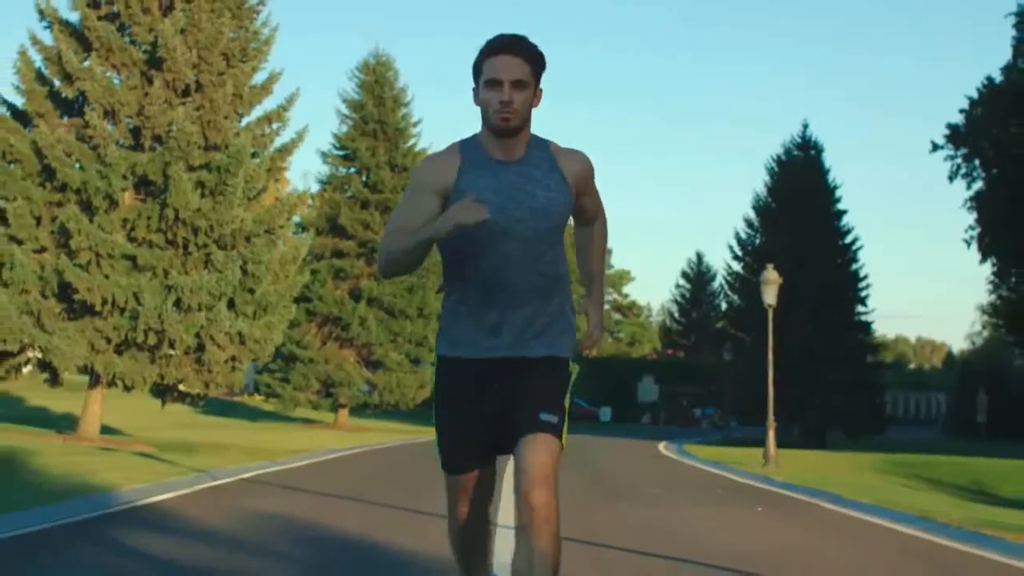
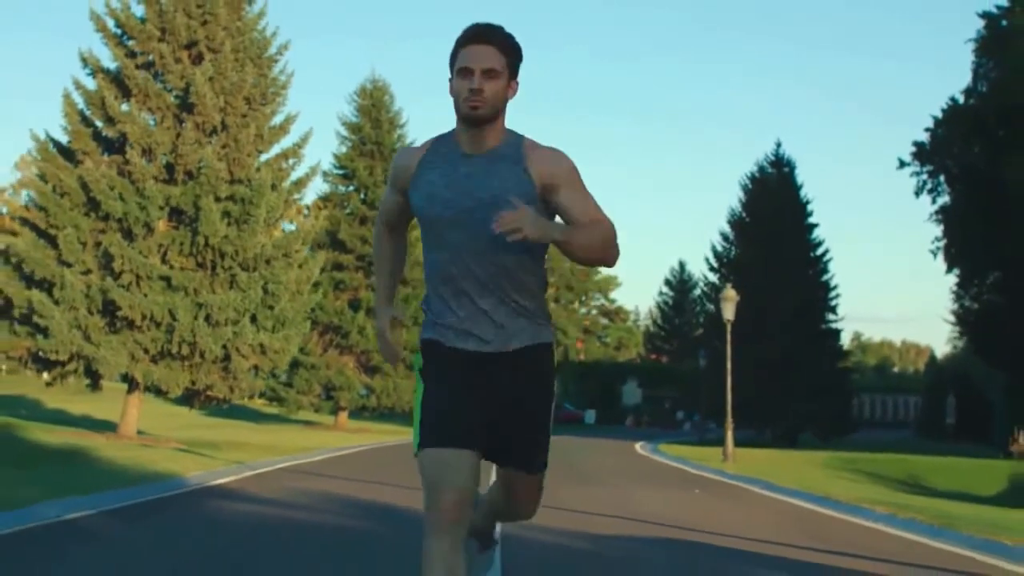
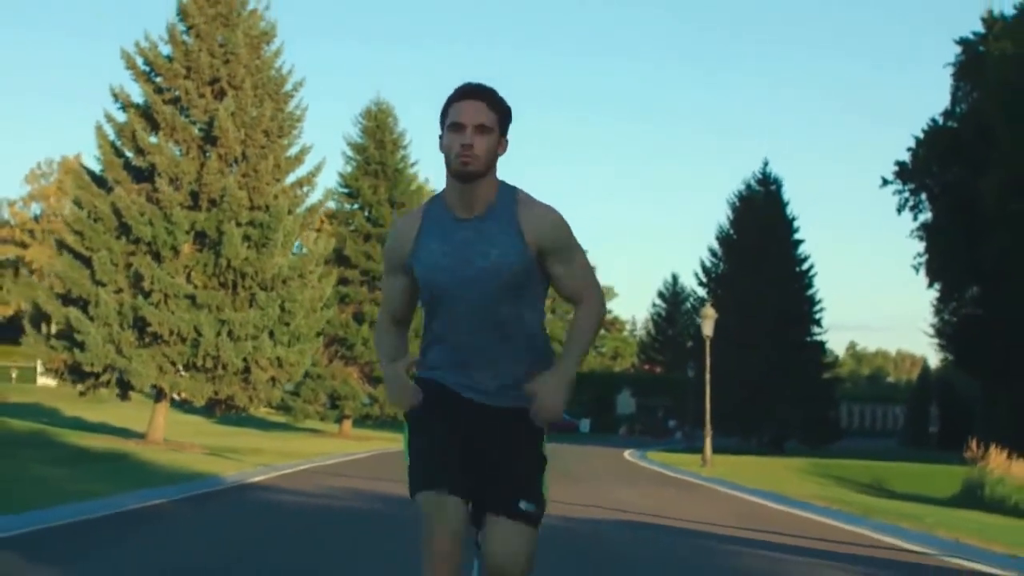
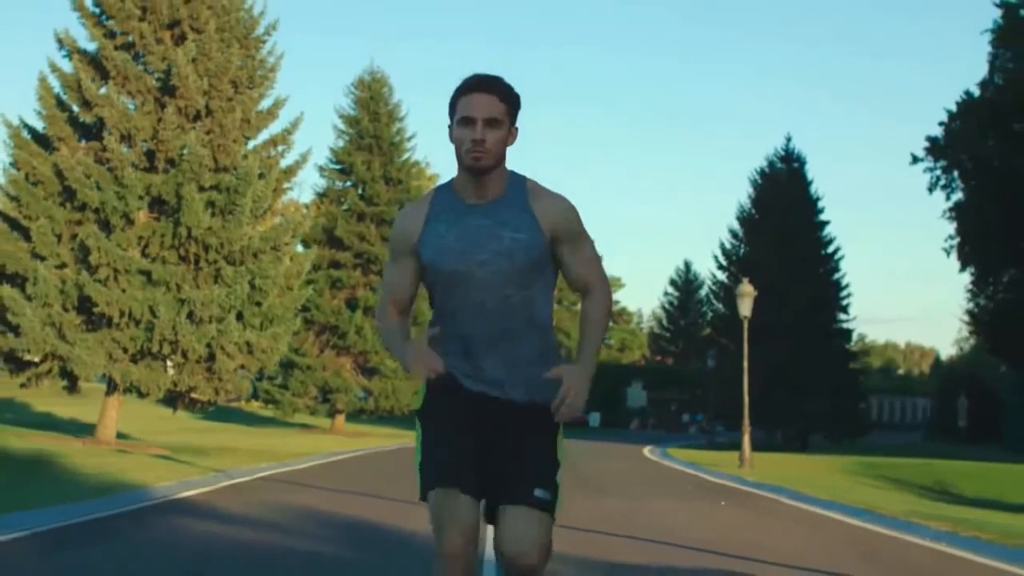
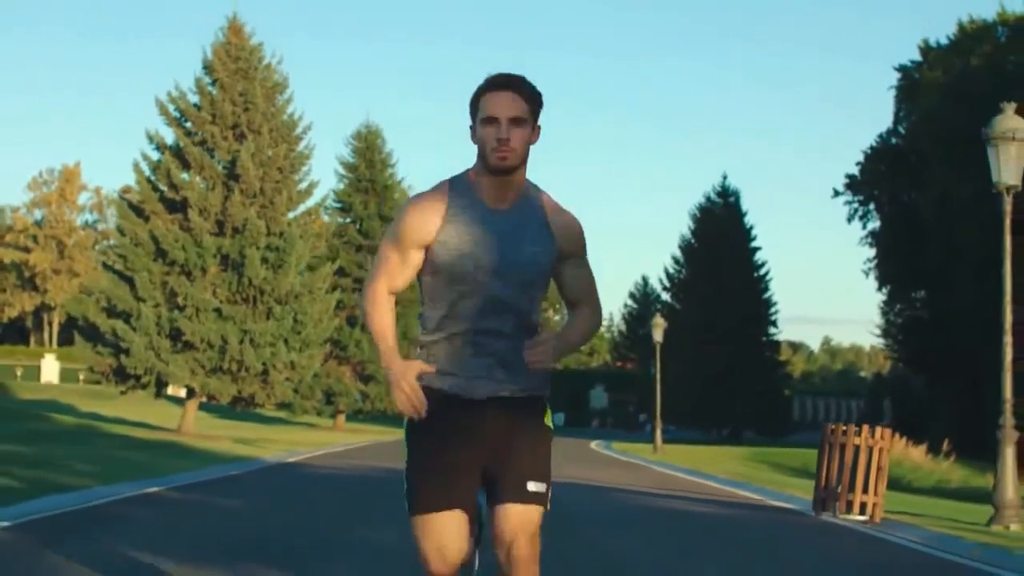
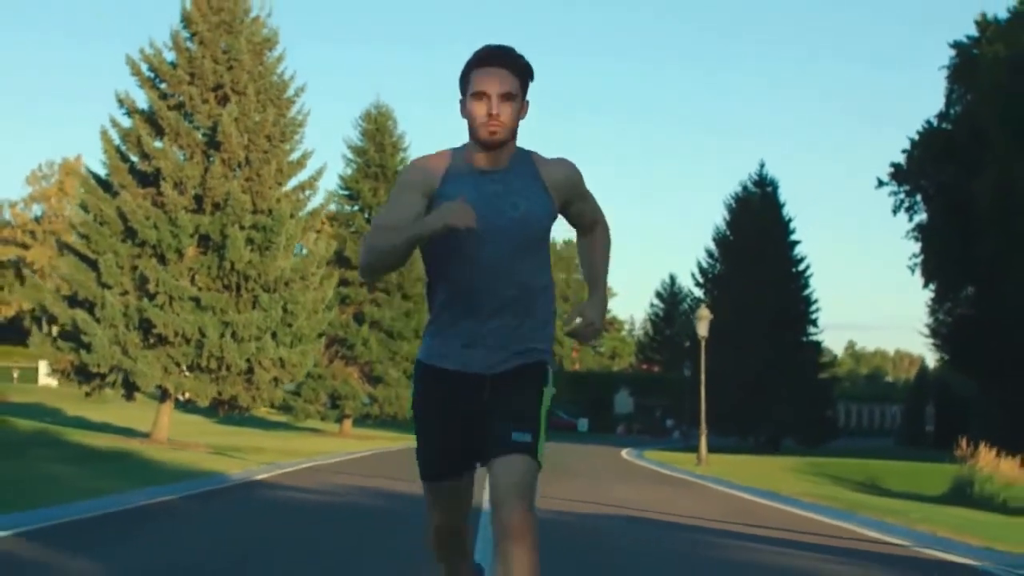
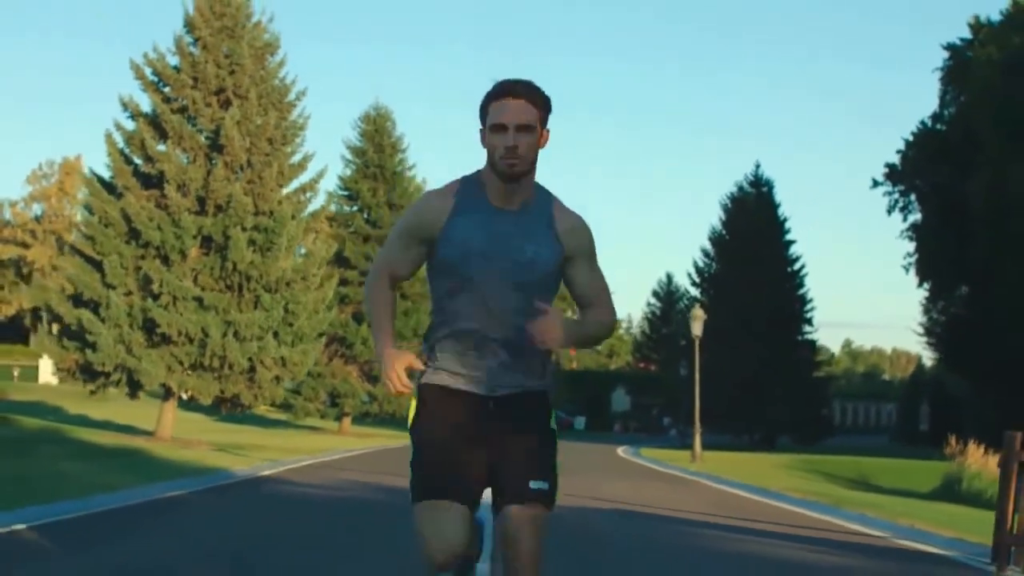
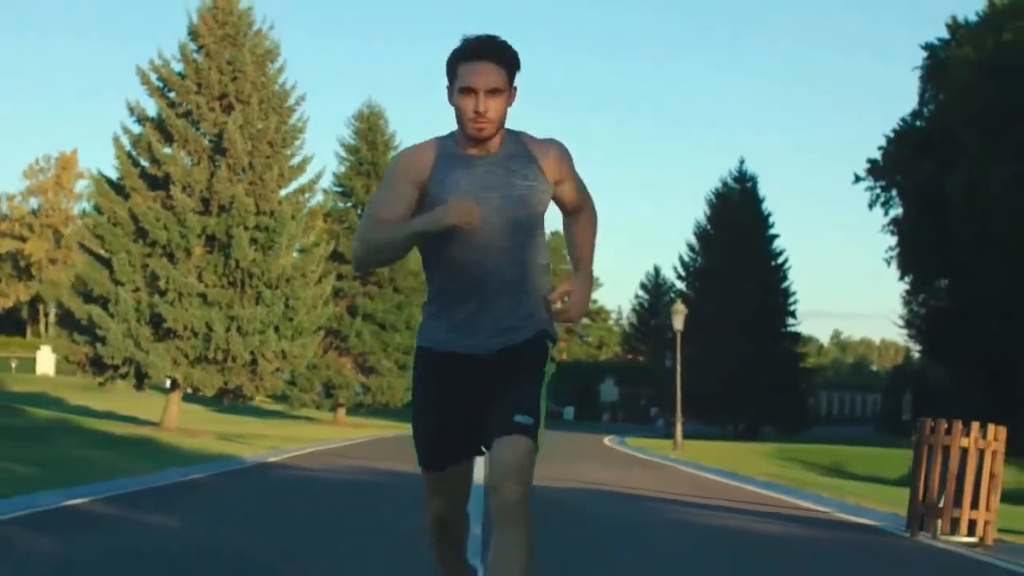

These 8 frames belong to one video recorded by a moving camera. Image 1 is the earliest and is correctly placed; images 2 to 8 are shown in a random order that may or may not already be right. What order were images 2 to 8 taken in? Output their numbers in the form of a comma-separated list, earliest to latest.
4, 2, 3, 6, 7, 8, 5
